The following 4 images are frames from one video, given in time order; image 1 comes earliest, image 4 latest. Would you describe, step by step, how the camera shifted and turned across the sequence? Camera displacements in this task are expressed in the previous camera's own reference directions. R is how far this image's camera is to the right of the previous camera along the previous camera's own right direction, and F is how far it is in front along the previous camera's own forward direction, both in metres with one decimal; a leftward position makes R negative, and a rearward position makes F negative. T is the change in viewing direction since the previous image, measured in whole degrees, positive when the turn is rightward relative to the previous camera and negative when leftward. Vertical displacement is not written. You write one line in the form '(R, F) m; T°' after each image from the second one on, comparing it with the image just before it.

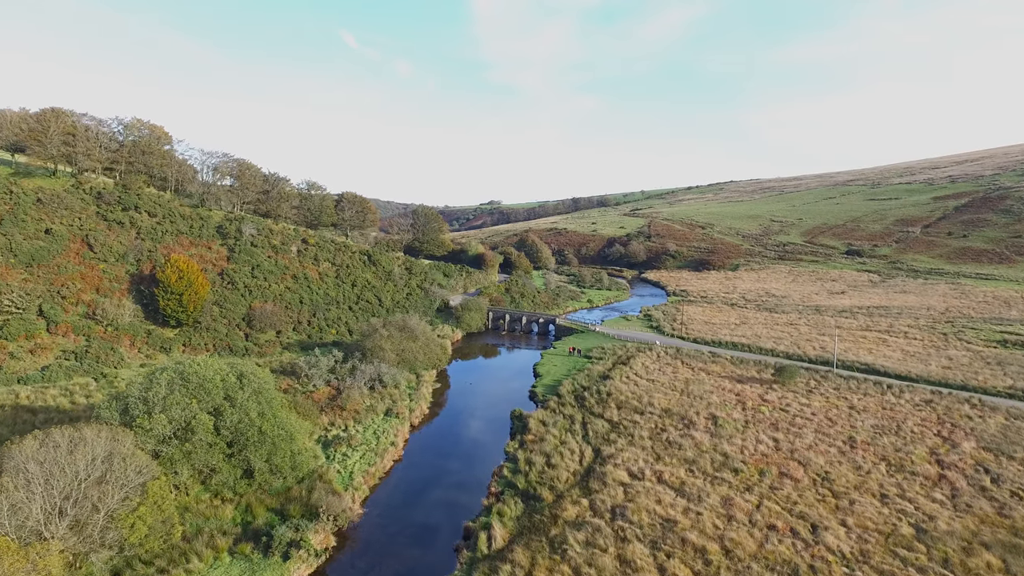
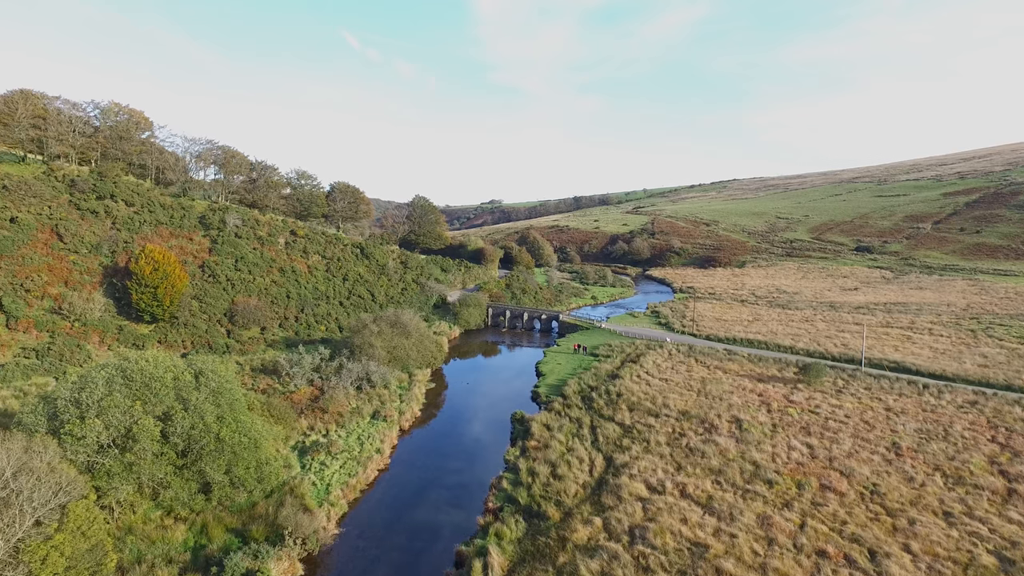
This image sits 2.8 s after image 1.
(0.0, +2.4) m; 0°
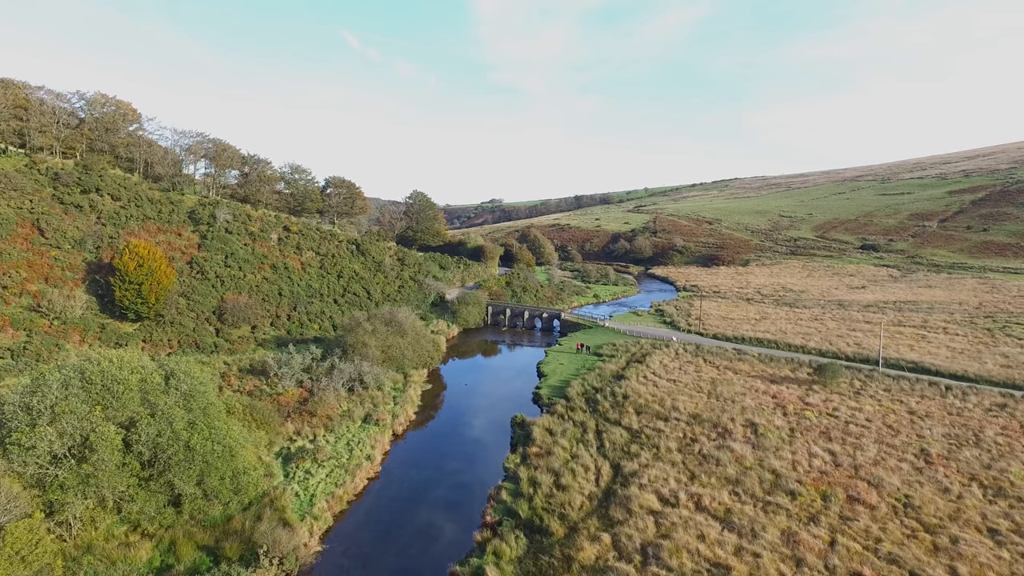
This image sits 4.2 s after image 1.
(0.0, +1.3) m; 0°
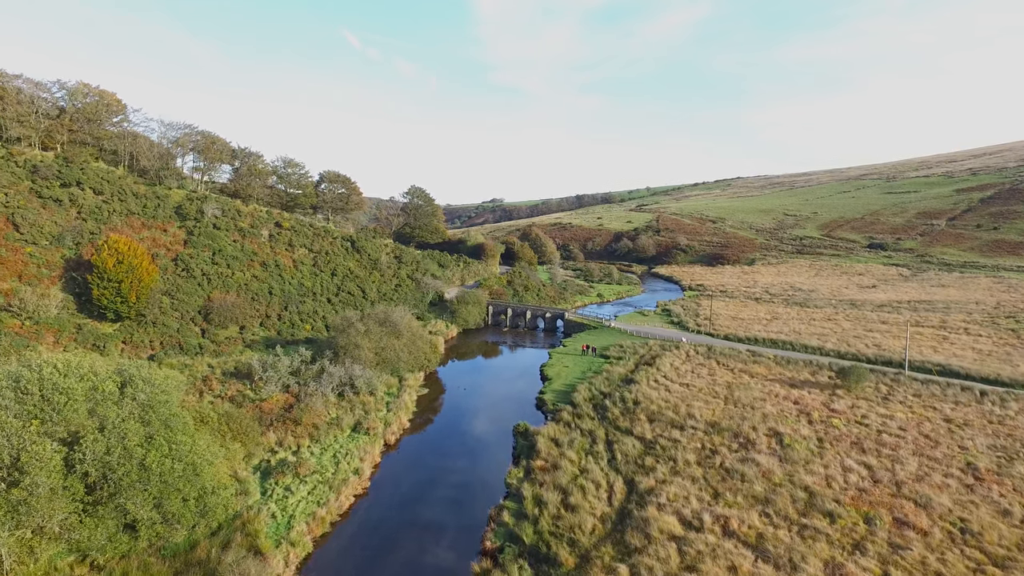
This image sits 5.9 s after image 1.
(-0.1, +1.7) m; 0°
